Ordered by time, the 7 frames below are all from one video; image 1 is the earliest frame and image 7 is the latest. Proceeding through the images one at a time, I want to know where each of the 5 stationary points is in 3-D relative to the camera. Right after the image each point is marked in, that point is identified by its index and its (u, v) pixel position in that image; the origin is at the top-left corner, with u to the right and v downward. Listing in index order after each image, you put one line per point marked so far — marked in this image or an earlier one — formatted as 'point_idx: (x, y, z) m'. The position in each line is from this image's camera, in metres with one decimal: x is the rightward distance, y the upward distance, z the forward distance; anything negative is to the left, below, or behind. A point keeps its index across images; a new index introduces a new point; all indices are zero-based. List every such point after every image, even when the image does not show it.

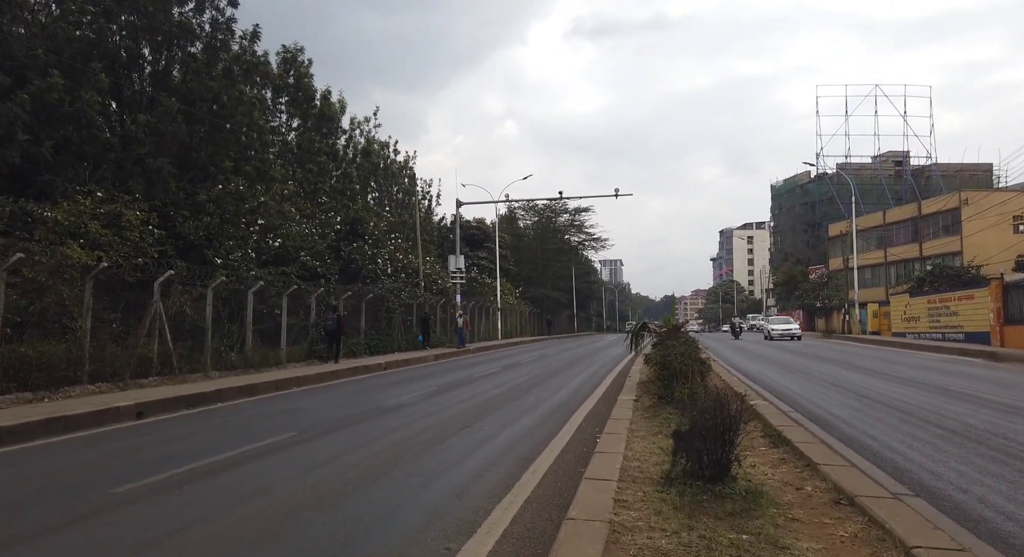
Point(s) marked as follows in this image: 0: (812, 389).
0: (+5.6, -2.0, +12.7) m
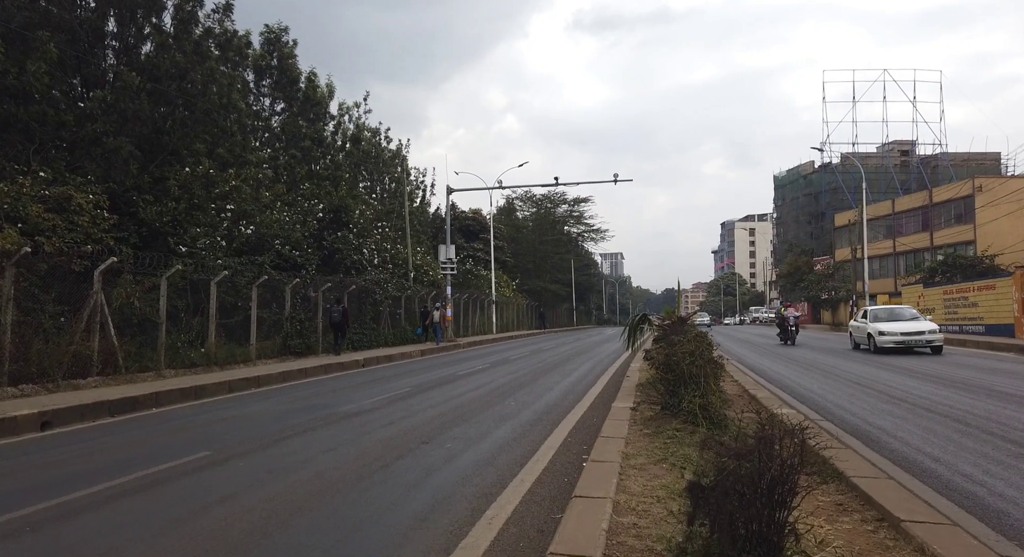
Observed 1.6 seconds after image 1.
0: (+5.3, -1.8, +11.1) m
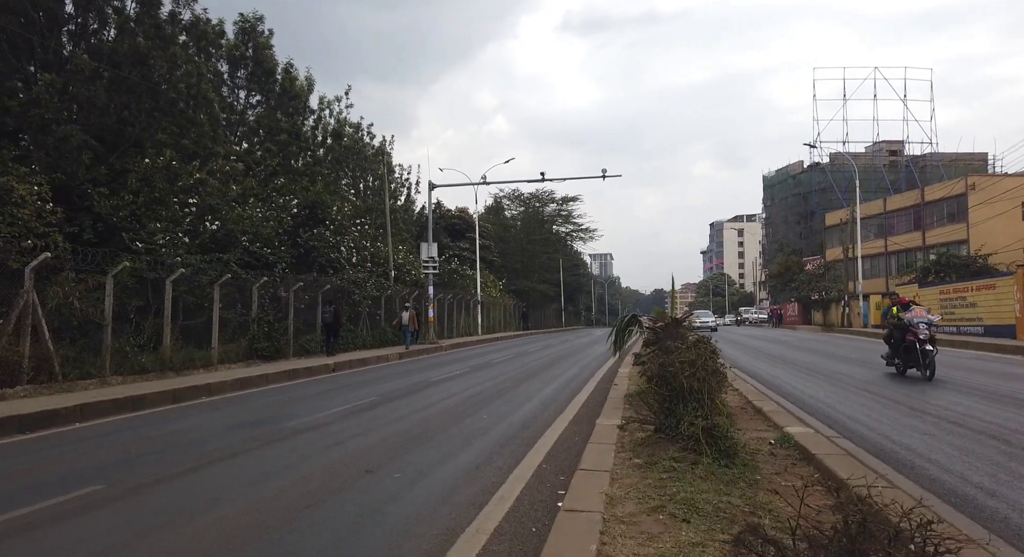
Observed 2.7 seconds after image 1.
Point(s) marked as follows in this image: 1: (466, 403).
0: (+4.9, -1.8, +10.1) m
1: (-0.8, -2.0, +11.2) m
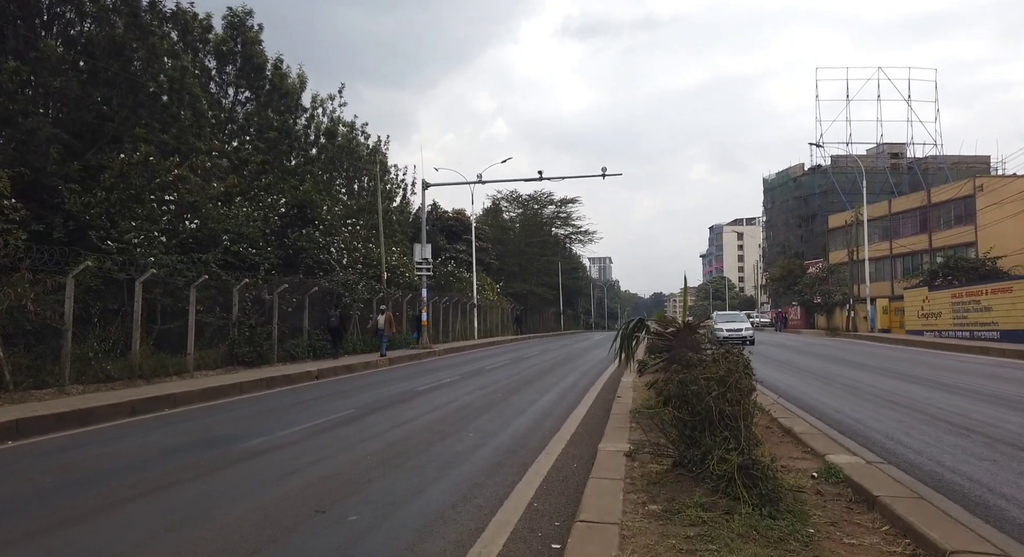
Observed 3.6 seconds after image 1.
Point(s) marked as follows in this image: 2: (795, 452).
0: (+4.8, -1.8, +9.0) m
1: (-0.9, -2.0, +10.2) m
2: (+2.2, -1.3, +5.4) m
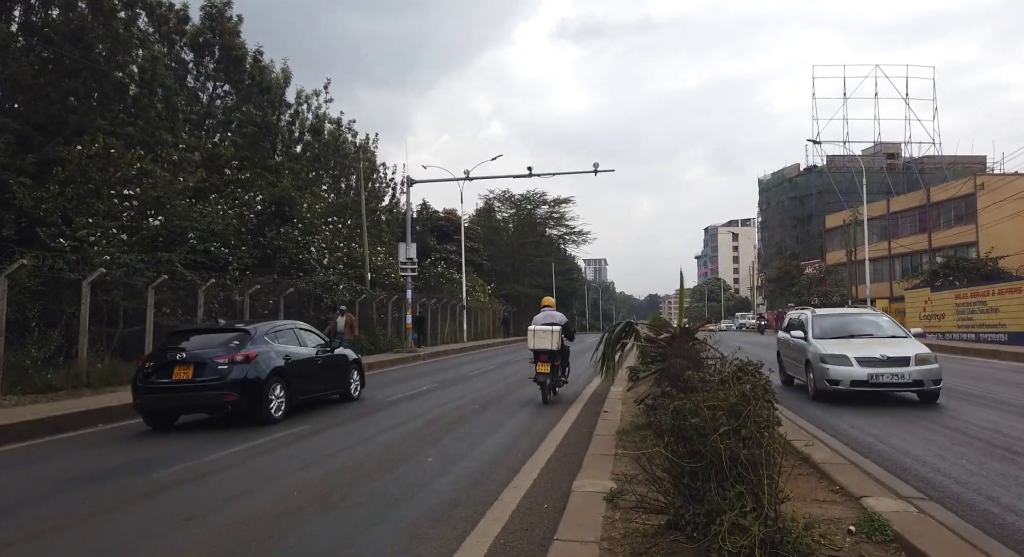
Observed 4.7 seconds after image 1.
0: (+4.5, -1.7, +7.9) m
1: (-1.2, -2.0, +9.1) m
2: (+1.9, -1.3, +4.3) m
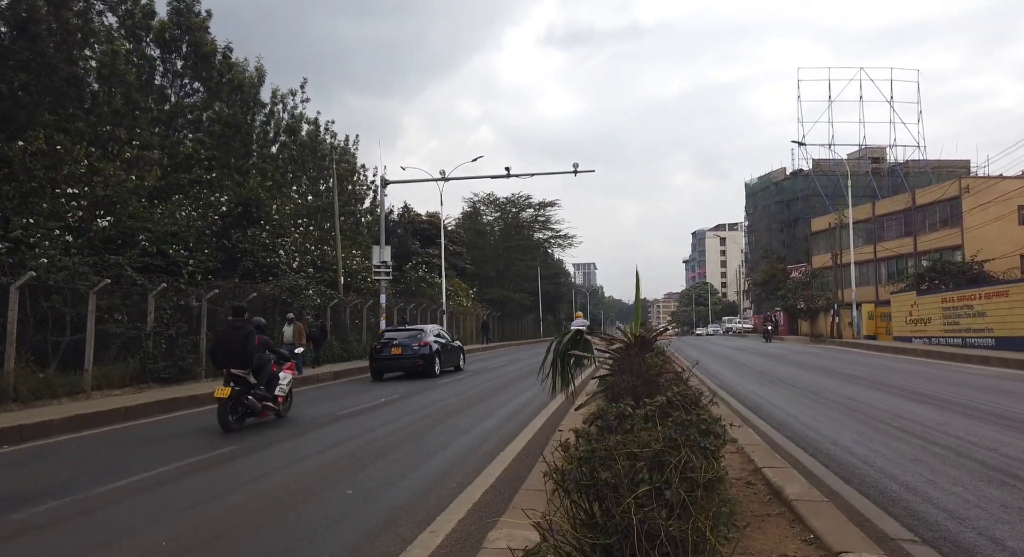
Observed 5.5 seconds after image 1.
0: (+3.9, -1.8, +7.2) m
1: (-1.8, -2.1, +8.2) m
2: (+1.4, -1.3, +3.5) m
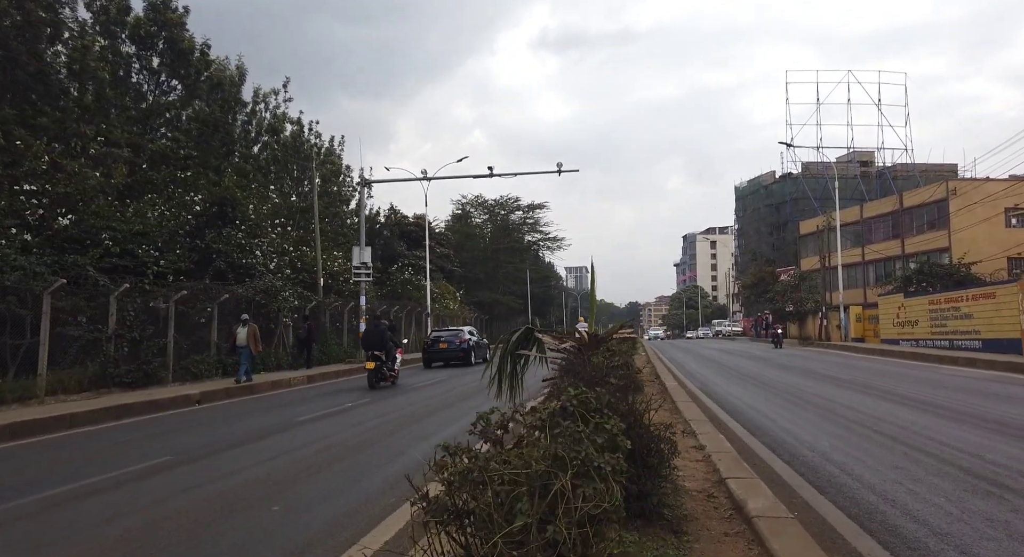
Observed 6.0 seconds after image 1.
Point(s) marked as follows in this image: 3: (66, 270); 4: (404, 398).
0: (+3.5, -1.7, +6.8) m
1: (-2.2, -2.0, +7.7) m
2: (+1.0, -1.3, +3.1) m
3: (-9.8, +0.2, +15.4) m
4: (-2.2, -2.5, +14.7) m
